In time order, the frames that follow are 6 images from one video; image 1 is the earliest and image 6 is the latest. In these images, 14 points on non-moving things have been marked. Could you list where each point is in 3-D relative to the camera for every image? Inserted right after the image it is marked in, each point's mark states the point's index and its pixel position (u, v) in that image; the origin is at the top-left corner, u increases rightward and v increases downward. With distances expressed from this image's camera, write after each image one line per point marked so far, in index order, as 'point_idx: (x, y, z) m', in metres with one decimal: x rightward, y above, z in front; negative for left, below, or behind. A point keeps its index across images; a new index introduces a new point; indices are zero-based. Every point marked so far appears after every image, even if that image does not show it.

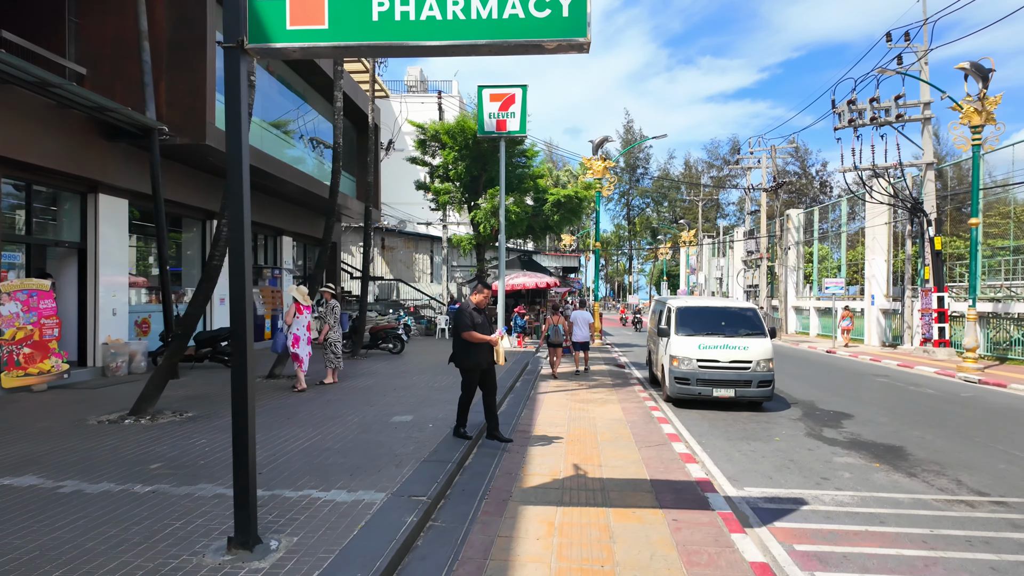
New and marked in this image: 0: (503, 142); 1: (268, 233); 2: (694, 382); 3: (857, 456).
0: (-0.4, +4.2, +19.0) m
1: (-6.6, +1.5, +17.8) m
2: (+3.2, -1.7, +11.8) m
3: (+4.6, -2.2, +8.9) m
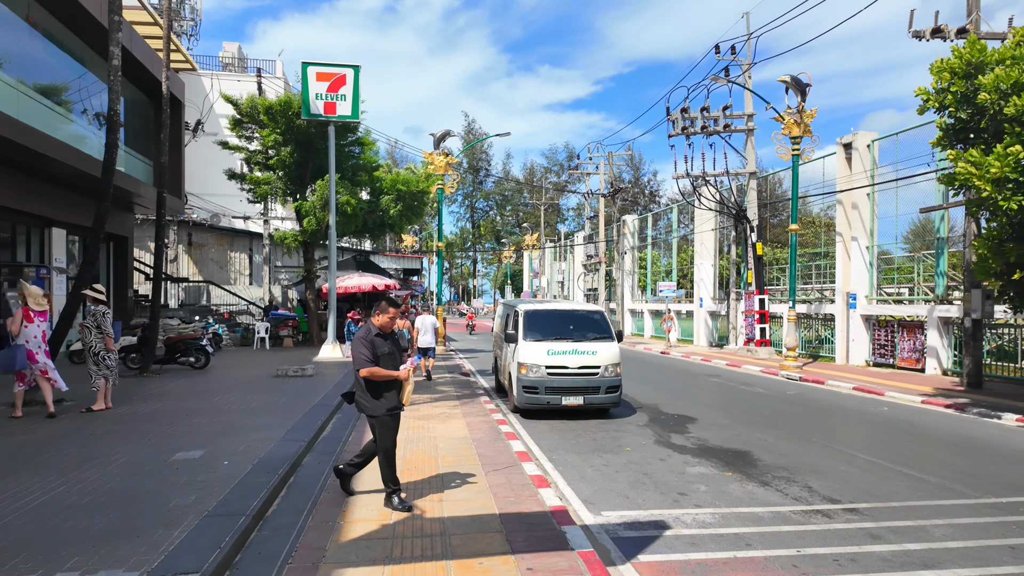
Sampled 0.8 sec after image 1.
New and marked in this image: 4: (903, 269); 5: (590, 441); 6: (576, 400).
0: (-4.8, +4.1, +17.2) m
1: (-10.5, +1.4, +14.6) m
2: (+0.5, -1.7, +11.0) m
3: (+2.5, -2.2, +8.5) m
4: (+9.6, +0.5, +16.4) m
5: (+1.1, -2.2, +9.7) m
6: (+1.1, -1.8, +11.0) m
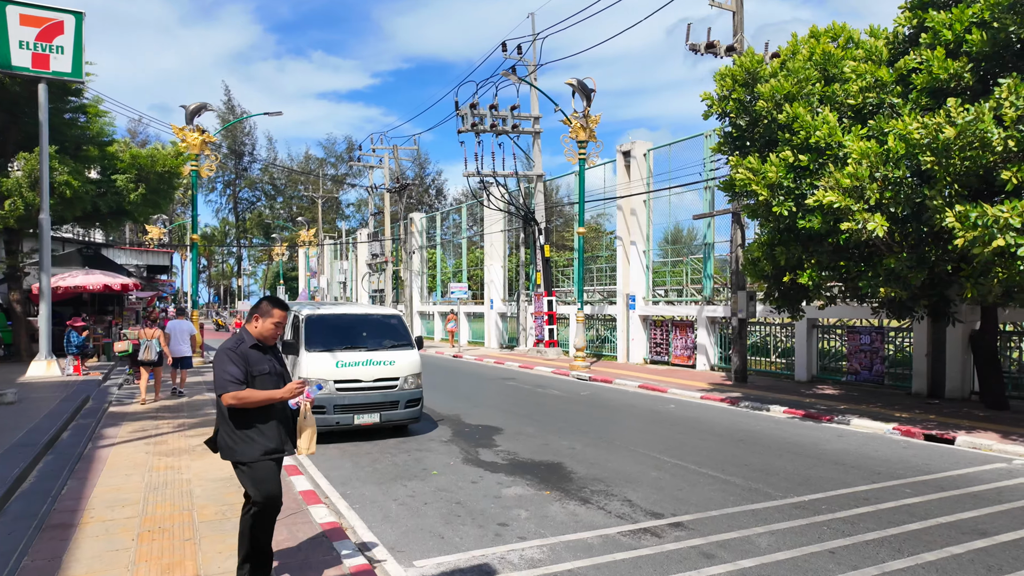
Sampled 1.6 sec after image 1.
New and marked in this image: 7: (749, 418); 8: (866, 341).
0: (-9.6, +4.1, +13.6) m
1: (-14.1, +1.4, +9.3) m
2: (-2.6, -1.7, +9.4) m
3: (+0.2, -2.3, +7.7) m
4: (+4.3, +0.4, +17.5) m
5: (-1.6, -2.2, +8.4) m
6: (-2.0, -1.9, +9.6) m
7: (+4.1, -2.2, +11.4) m
8: (+7.1, -1.1, +13.4) m
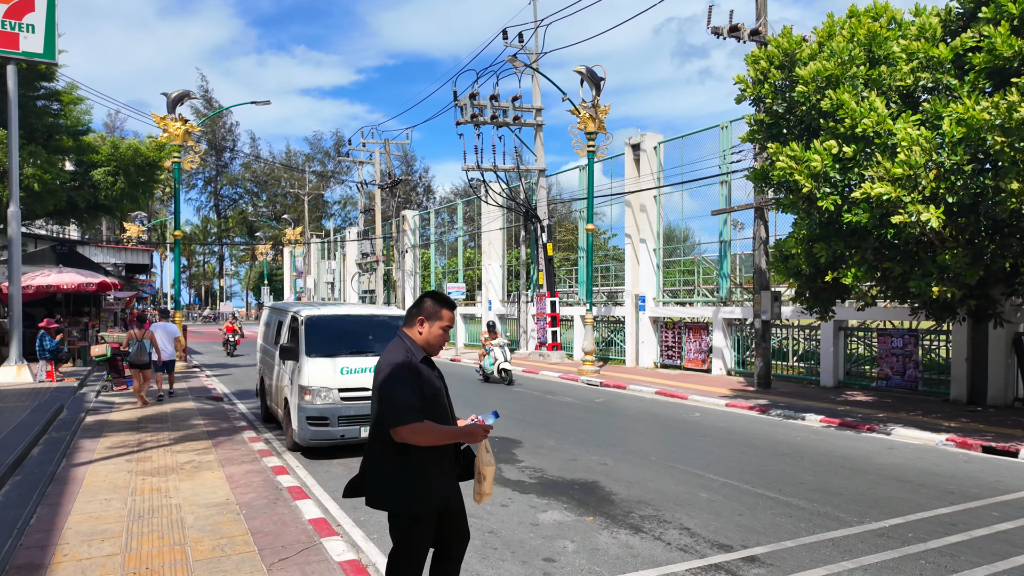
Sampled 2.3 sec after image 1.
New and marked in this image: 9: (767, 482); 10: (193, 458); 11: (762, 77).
0: (-9.3, +4.1, +12.5) m
1: (-13.8, +1.4, +8.0) m
2: (-2.2, -1.7, +8.4) m
3: (+0.5, -2.2, +6.8) m
4: (+4.4, +0.4, +16.7) m
5: (-1.2, -2.2, +7.5) m
6: (-1.7, -1.8, +8.6) m
7: (+4.3, -2.2, +10.6) m
8: (+7.4, -1.1, +12.7) m
9: (+2.9, -2.2, +7.6) m
10: (-3.8, -2.0, +8.0) m
11: (+4.1, +3.4, +10.9) m
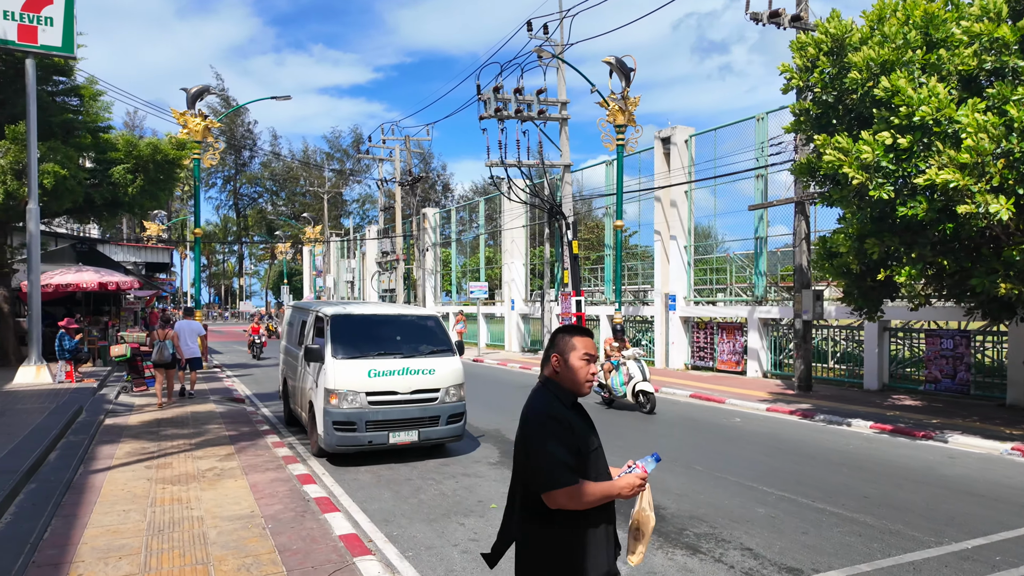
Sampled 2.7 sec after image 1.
0: (-8.8, +4.2, +12.2) m
1: (-13.4, +1.5, +7.9) m
2: (-1.8, -1.7, +8.0) m
3: (+0.9, -2.2, +6.3) m
4: (+5.0, +0.5, +16.1) m
5: (-0.8, -2.2, +7.0) m
6: (-1.3, -1.8, +8.2) m
7: (+4.8, -2.2, +10.1) m
8: (+7.9, -1.0, +12.1) m
9: (+3.3, -2.2, +7.1) m
10: (-3.4, -2.0, +7.6) m
11: (+4.6, +3.5, +10.3) m
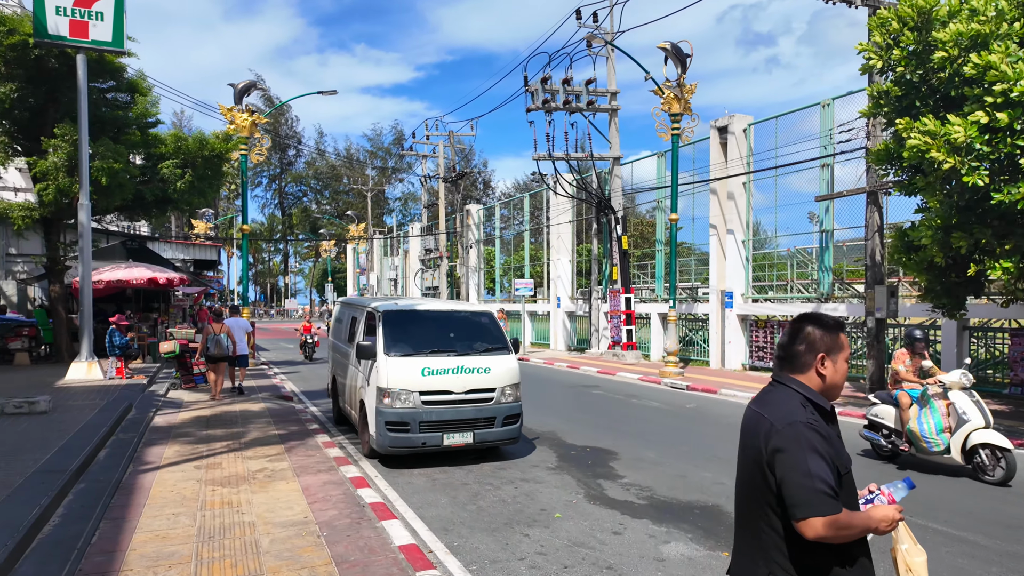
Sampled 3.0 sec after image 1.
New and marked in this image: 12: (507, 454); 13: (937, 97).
0: (-7.9, +4.2, +12.2) m
1: (-12.6, +1.5, +8.1) m
2: (-1.1, -1.6, +7.6) m
3: (+1.5, -2.2, +5.8) m
4: (+6.2, +0.5, +15.3) m
5: (-0.2, -2.1, +6.6) m
6: (-0.6, -1.7, +7.8) m
7: (+5.6, -2.1, +9.3) m
8: (+8.8, -1.0, +11.1) m
9: (+4.0, -2.1, +6.4) m
10: (-2.7, -1.9, +7.3) m
11: (+5.4, +3.5, +9.5) m
12: (-0.1, -2.1, +8.5) m
13: (+5.9, +2.7, +9.2) m
